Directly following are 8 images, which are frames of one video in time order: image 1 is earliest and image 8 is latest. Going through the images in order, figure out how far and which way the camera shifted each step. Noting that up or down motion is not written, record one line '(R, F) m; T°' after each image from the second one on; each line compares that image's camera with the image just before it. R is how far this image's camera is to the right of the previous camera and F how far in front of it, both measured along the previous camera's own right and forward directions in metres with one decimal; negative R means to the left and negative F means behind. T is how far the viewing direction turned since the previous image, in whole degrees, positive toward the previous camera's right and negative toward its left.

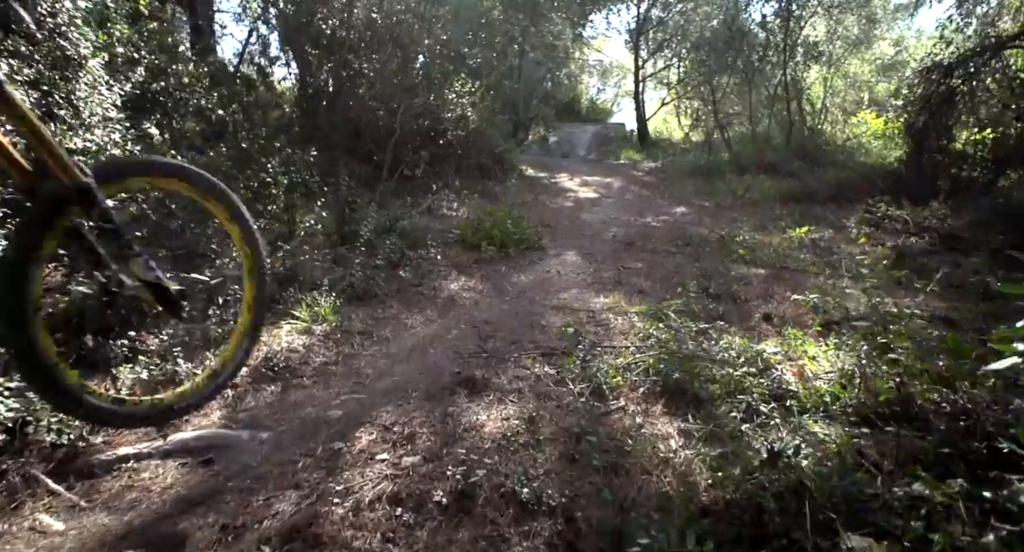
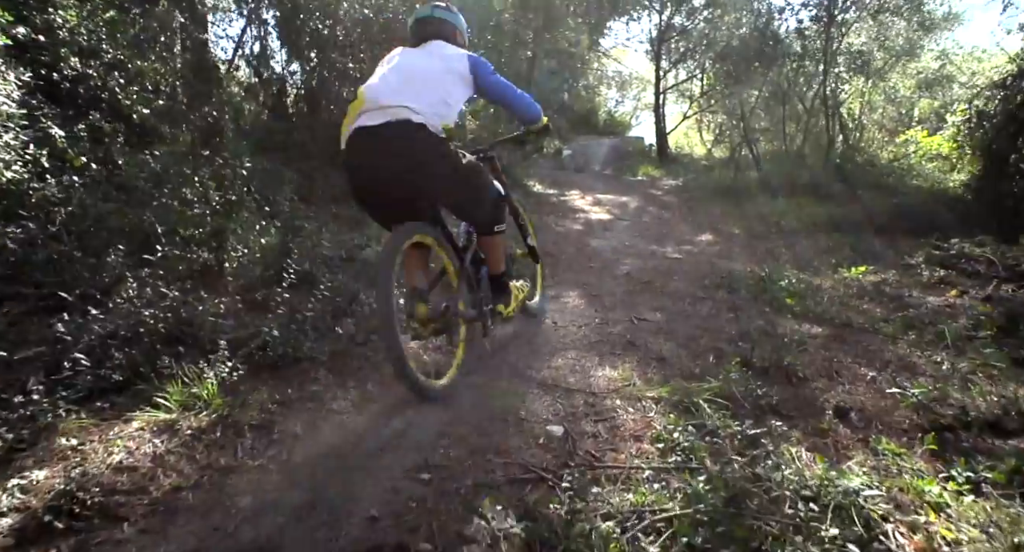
(+0.2, +1.0) m; -1°
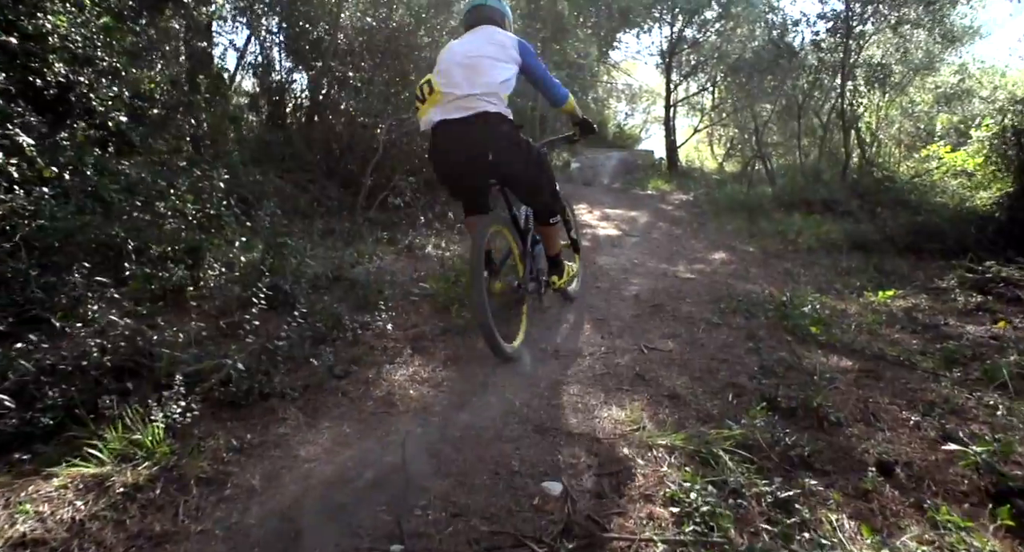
(+0.1, +0.3) m; -1°
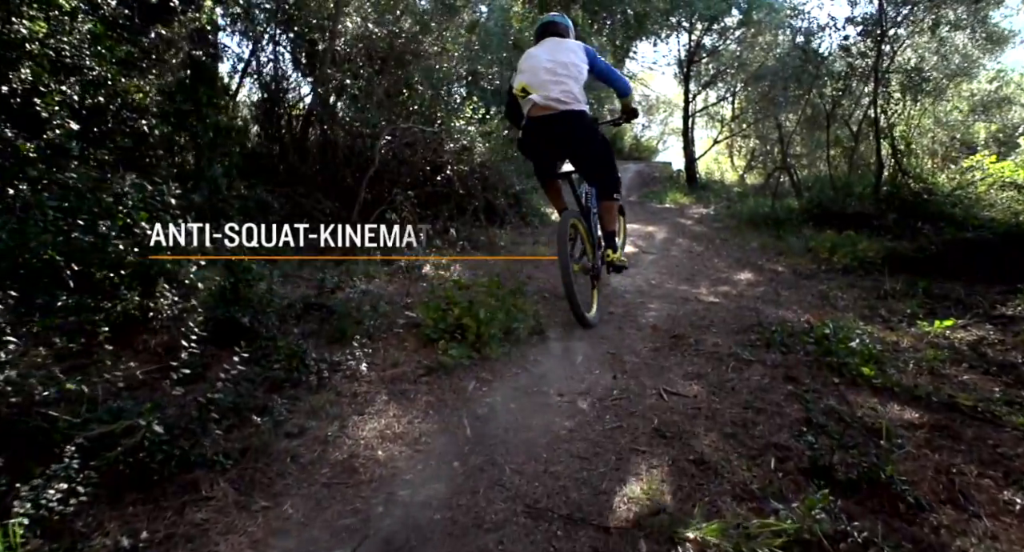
(+0.1, +0.5) m; -2°
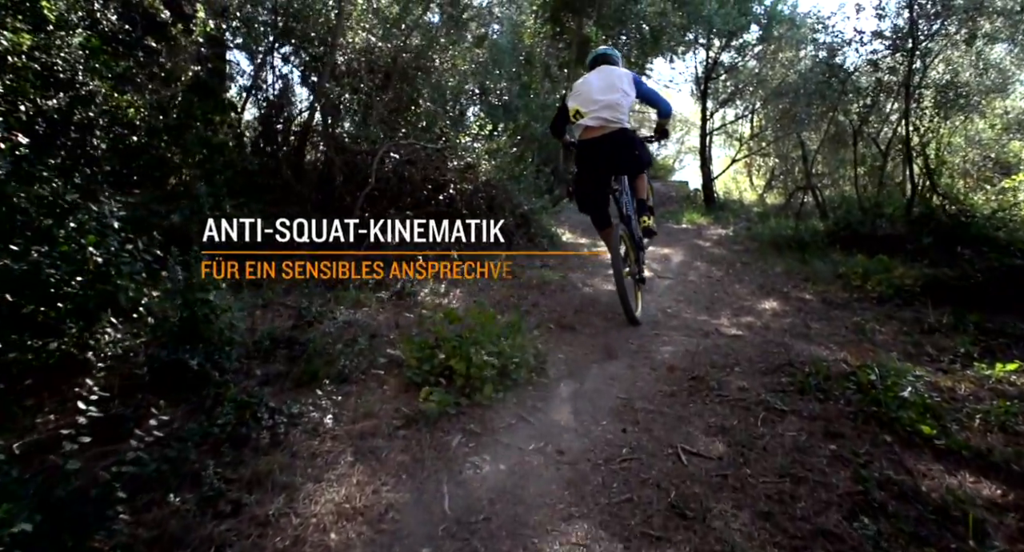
(+0.1, +0.4) m; -1°
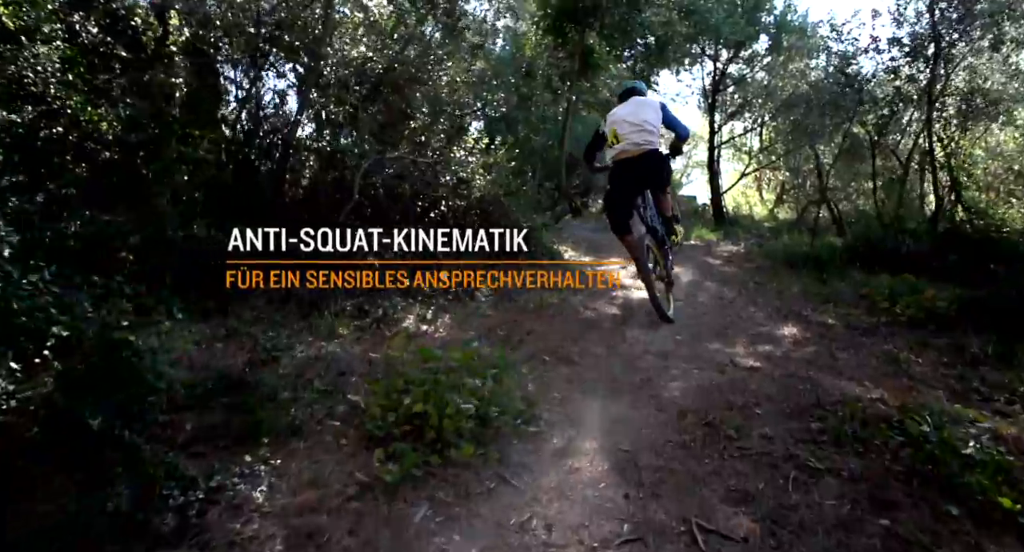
(+0.1, +0.5) m; -1°
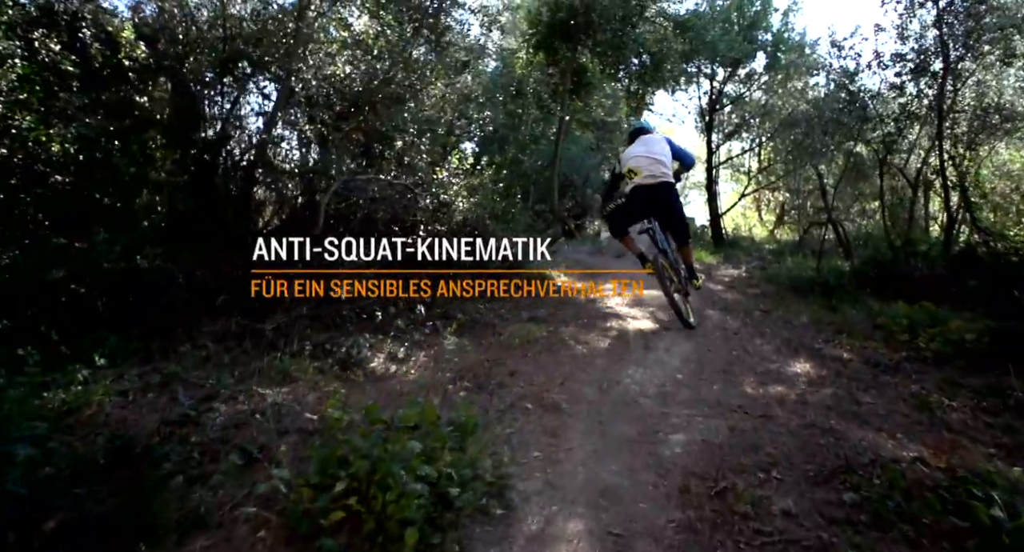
(+0.1, +0.5) m; 0°
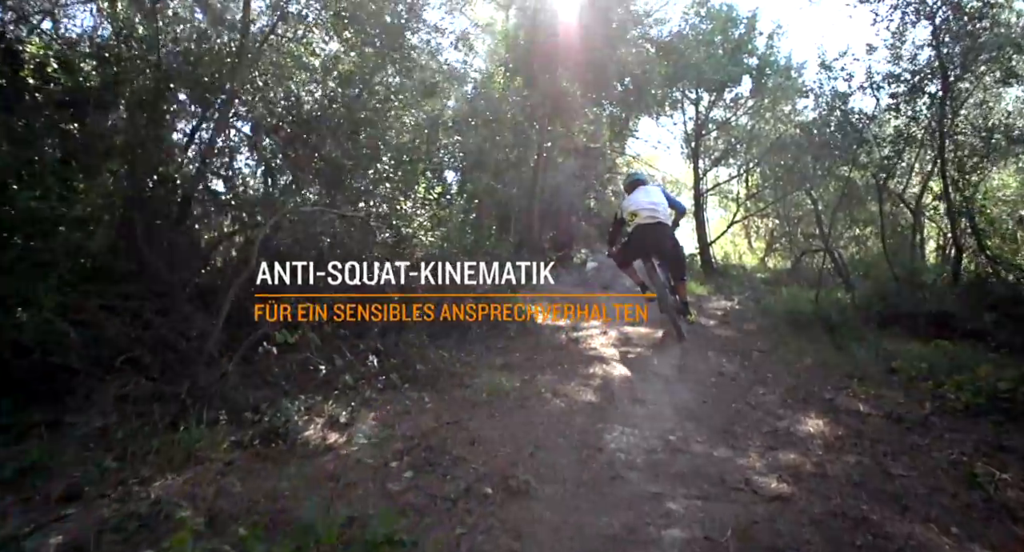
(+0.2, +0.7) m; +1°
